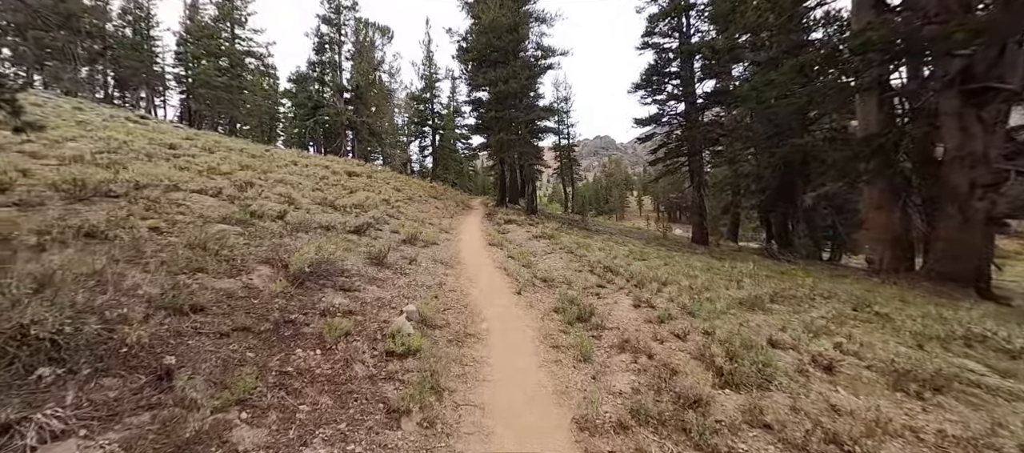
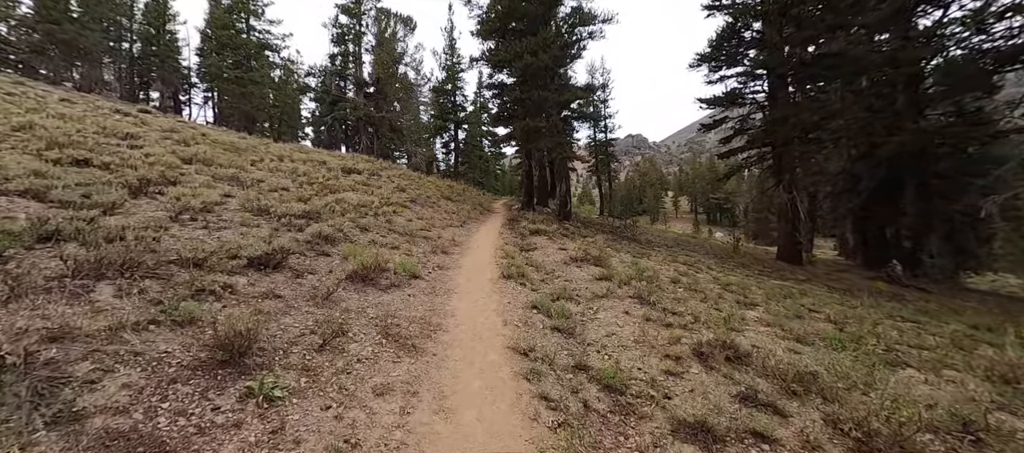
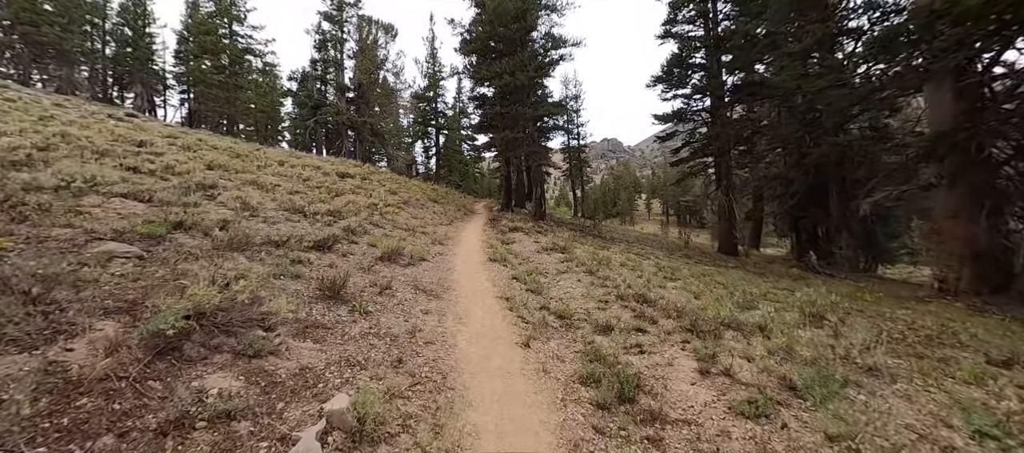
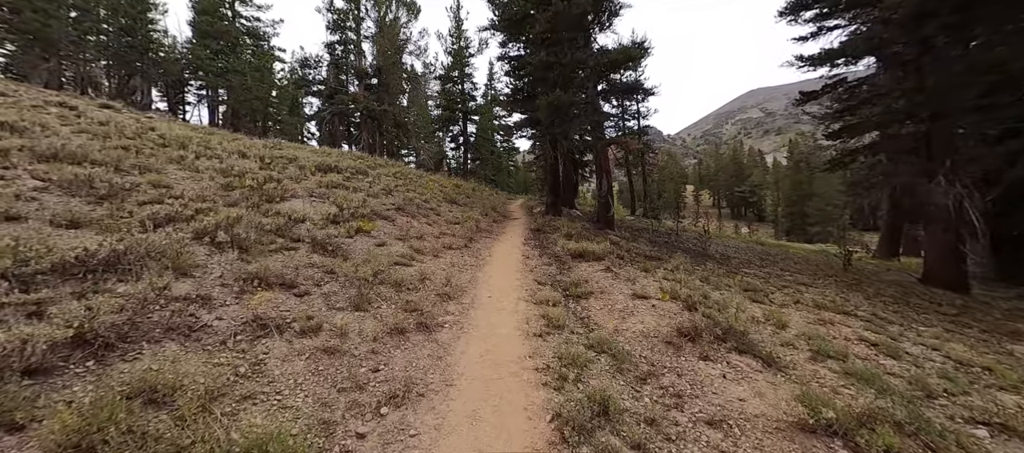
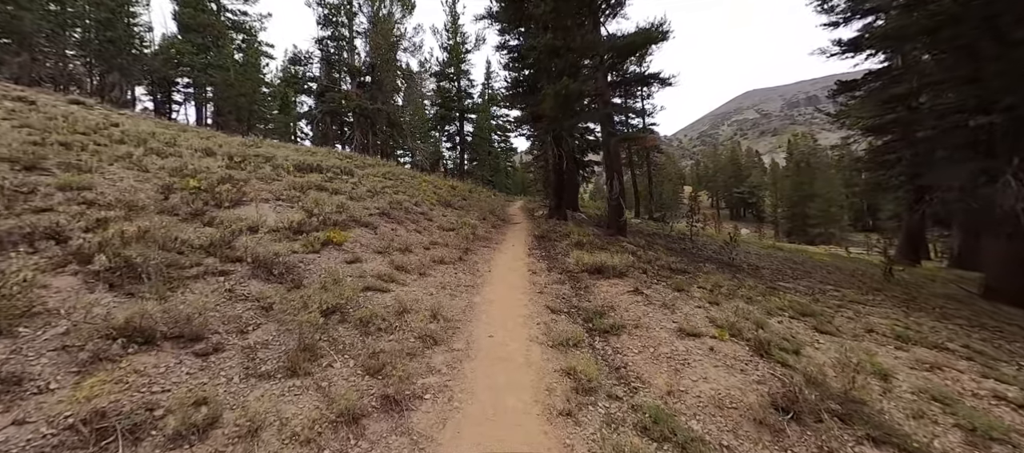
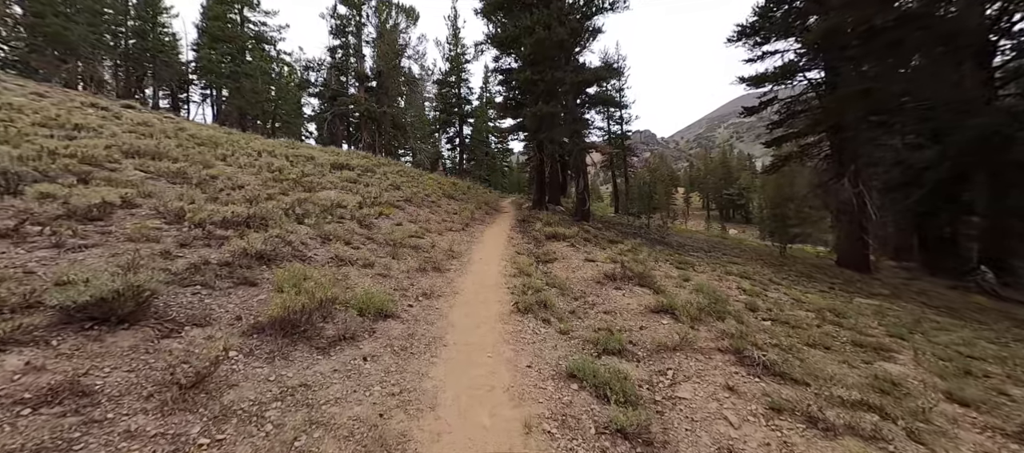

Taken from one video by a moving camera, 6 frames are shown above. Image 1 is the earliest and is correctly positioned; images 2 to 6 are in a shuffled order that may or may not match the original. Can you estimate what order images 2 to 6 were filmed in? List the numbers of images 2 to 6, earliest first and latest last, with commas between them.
3, 2, 6, 4, 5
